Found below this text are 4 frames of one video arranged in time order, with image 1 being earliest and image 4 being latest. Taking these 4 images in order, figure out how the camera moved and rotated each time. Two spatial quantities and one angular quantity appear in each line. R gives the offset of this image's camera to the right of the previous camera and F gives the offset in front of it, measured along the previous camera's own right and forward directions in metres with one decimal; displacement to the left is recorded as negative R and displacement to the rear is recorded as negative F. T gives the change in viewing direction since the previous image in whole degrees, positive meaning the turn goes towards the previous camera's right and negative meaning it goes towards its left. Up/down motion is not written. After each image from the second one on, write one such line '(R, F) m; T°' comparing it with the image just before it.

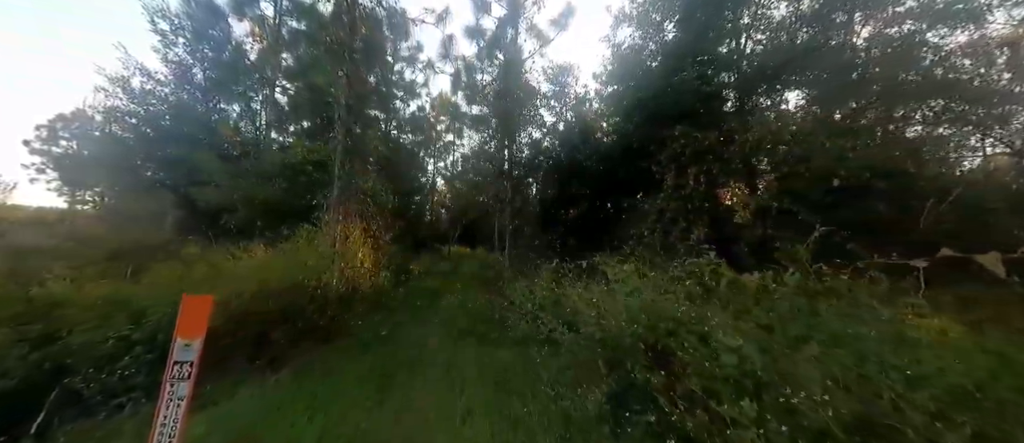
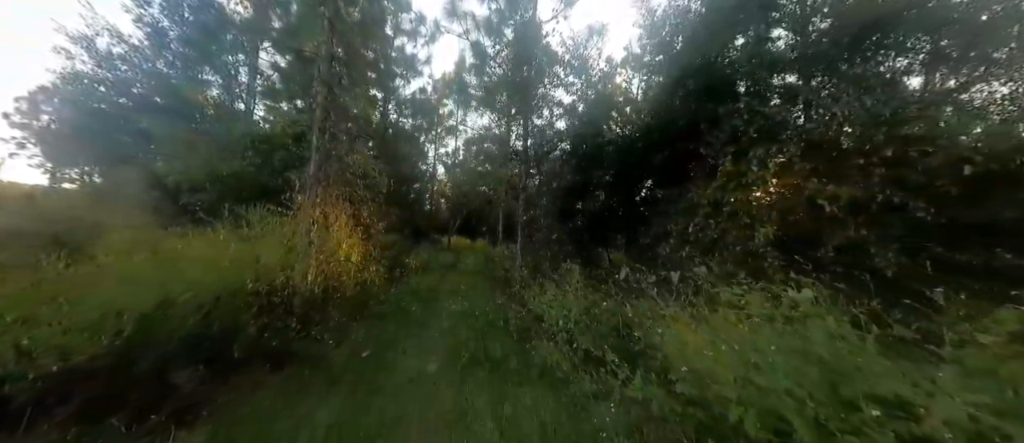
(-0.2, +0.9) m; 0°
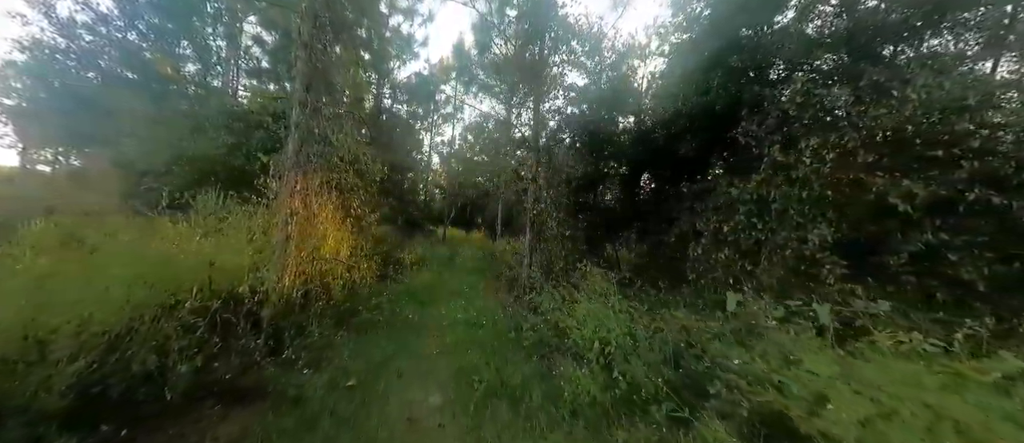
(-0.2, +0.6) m; +1°
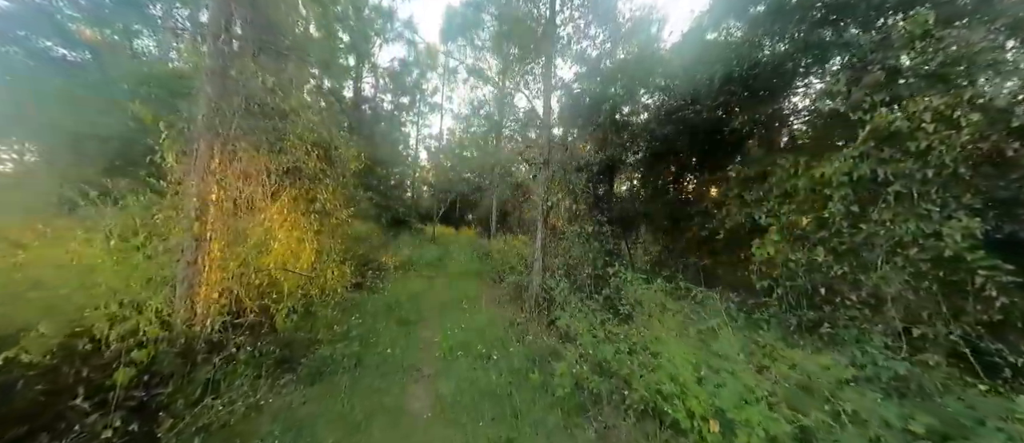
(-0.2, +1.0) m; +2°
